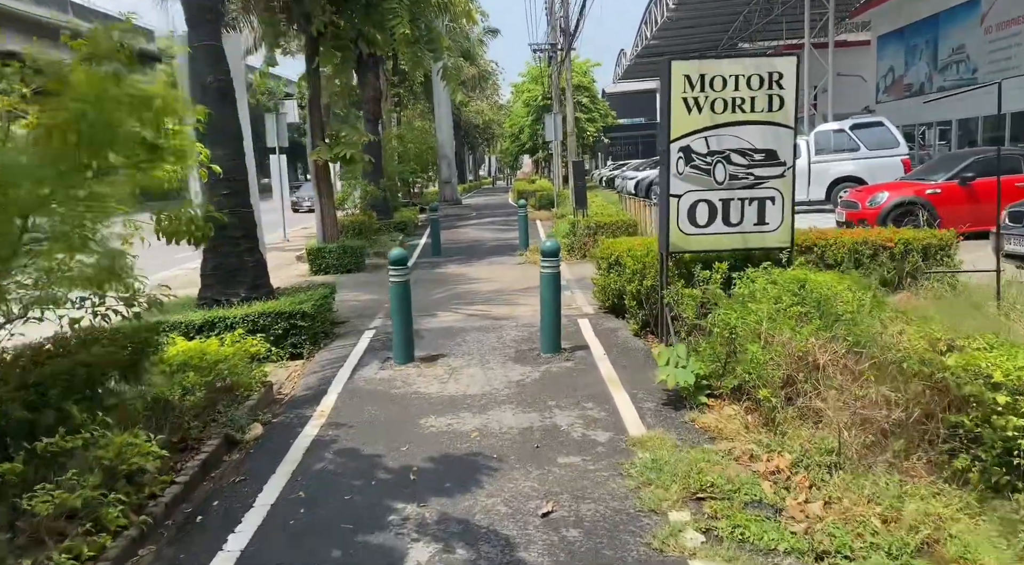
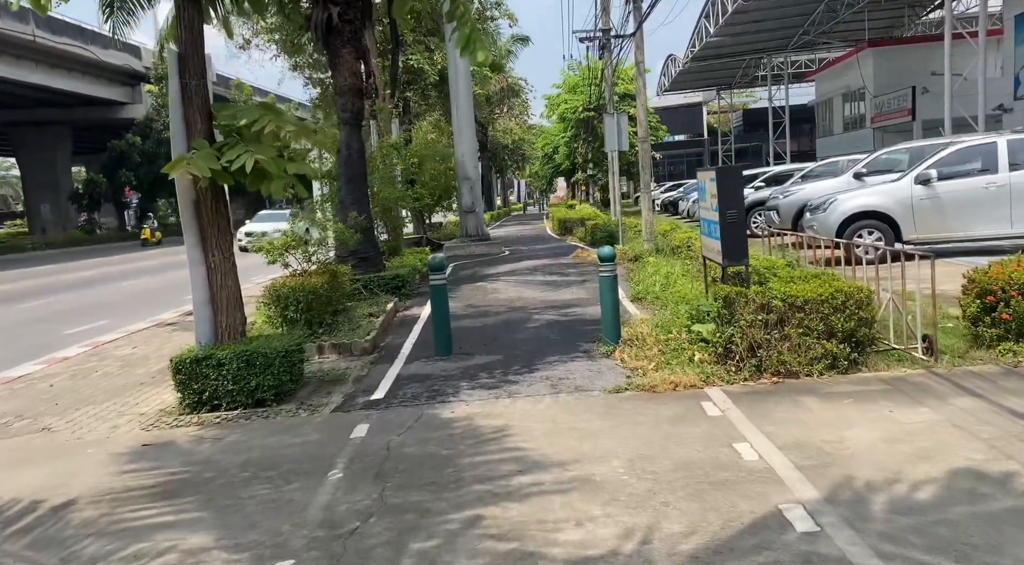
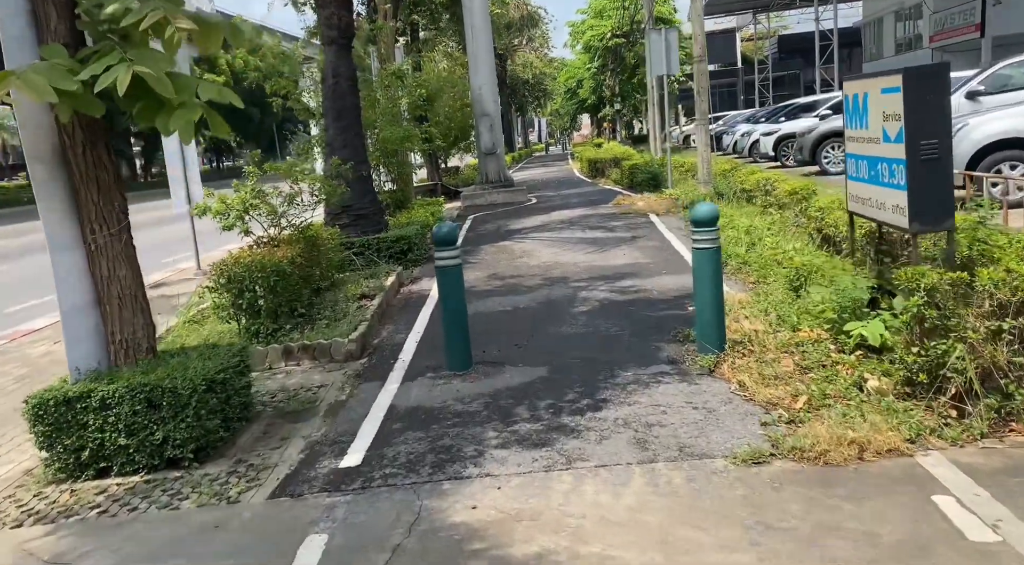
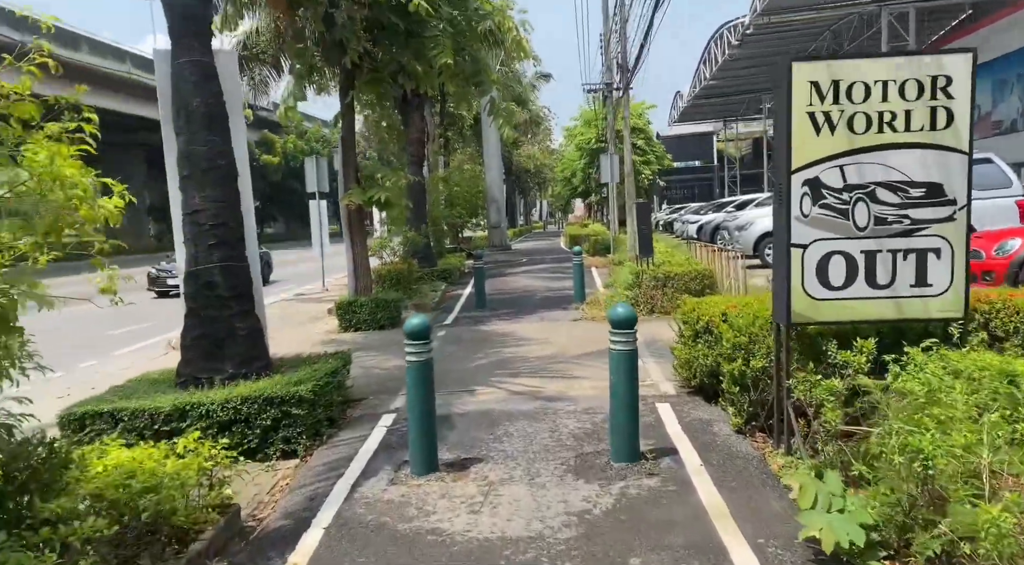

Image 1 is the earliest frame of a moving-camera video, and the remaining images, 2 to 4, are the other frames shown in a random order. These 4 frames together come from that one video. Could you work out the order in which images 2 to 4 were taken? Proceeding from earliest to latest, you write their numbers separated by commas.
4, 2, 3
